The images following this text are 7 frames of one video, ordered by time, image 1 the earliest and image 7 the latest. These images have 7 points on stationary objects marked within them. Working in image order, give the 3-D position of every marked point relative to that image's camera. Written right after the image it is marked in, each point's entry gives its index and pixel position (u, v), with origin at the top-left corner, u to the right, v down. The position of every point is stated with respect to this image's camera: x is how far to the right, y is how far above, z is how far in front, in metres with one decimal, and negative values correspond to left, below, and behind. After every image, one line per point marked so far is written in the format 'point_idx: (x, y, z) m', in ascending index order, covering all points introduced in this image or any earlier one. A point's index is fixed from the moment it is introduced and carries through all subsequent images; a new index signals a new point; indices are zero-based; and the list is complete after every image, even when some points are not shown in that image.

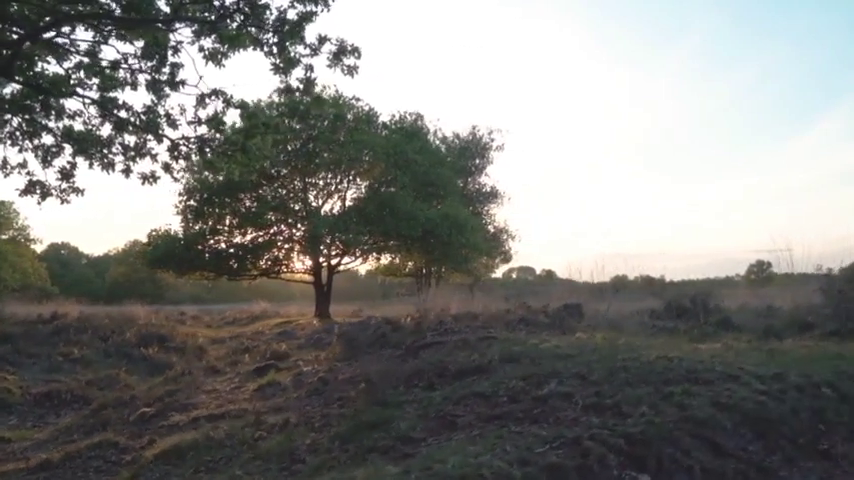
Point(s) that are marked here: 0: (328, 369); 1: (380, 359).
0: (-1.6, -2.1, +15.1) m
1: (-0.7, -1.8, +13.9) m
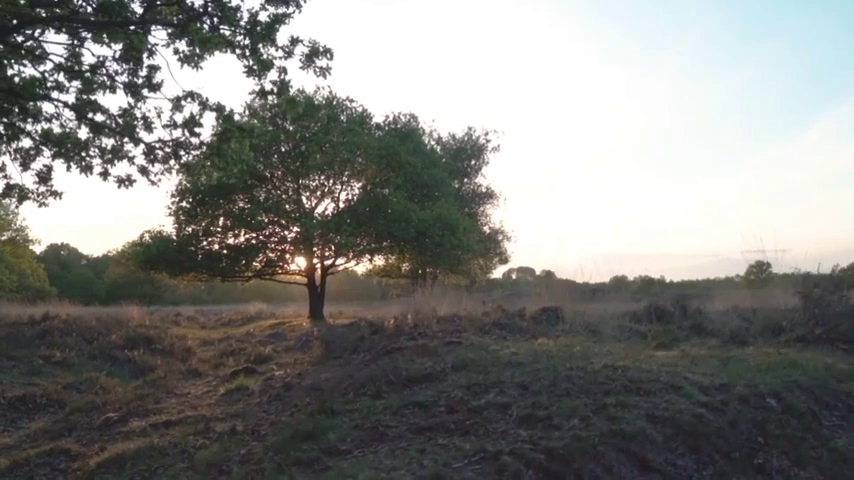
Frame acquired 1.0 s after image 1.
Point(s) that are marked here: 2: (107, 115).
0: (-2.1, -2.2, +15.0) m
1: (-1.2, -1.8, +13.7) m
2: (-5.5, +2.2, +16.3) m
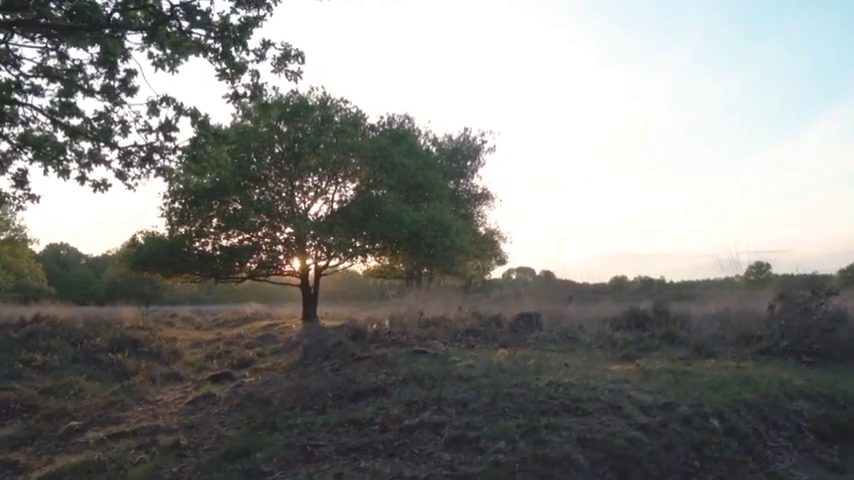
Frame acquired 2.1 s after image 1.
0: (-2.6, -2.3, +14.8) m
1: (-1.6, -1.9, +13.5) m
2: (-5.9, +2.1, +16.2) m
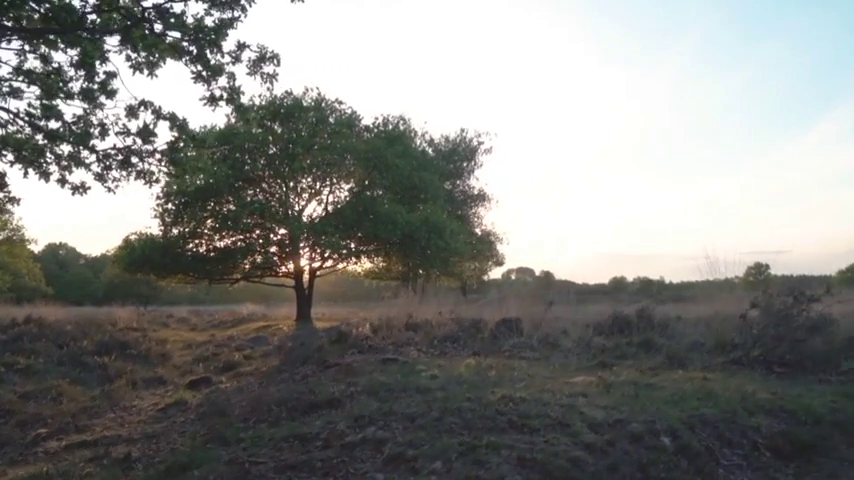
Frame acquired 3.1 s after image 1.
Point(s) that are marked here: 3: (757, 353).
0: (-3.0, -2.3, +14.6) m
1: (-2.0, -2.0, +13.4) m
2: (-6.3, +2.0, +16.0) m
3: (+4.8, -1.6, +13.3) m
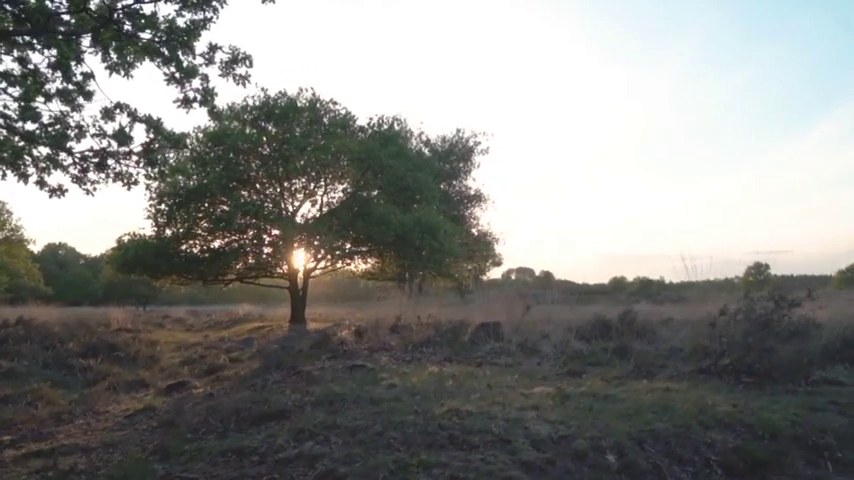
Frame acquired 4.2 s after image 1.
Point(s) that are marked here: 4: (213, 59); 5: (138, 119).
0: (-3.4, -2.4, +14.4) m
1: (-2.5, -2.1, +13.1) m
2: (-6.7, +2.0, +15.8) m
3: (+4.4, -1.7, +13.1) m
4: (-3.5, +3.0, +15.3) m
5: (-4.9, +2.0, +15.6) m
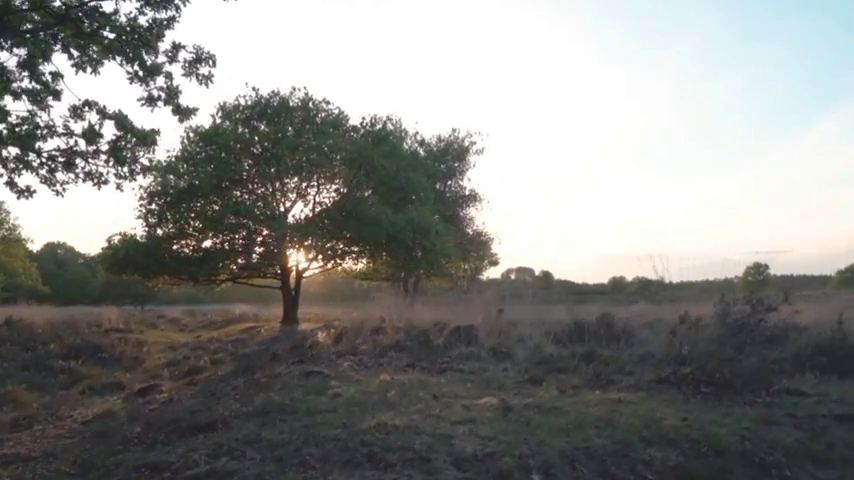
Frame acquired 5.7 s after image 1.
0: (-3.9, -2.4, +14.1) m
1: (-3.0, -2.1, +12.8) m
2: (-7.3, +1.9, +15.4) m
3: (+3.9, -1.7, +12.8) m
4: (-4.0, +3.0, +14.9) m
5: (-5.4, +2.0, +15.3) m
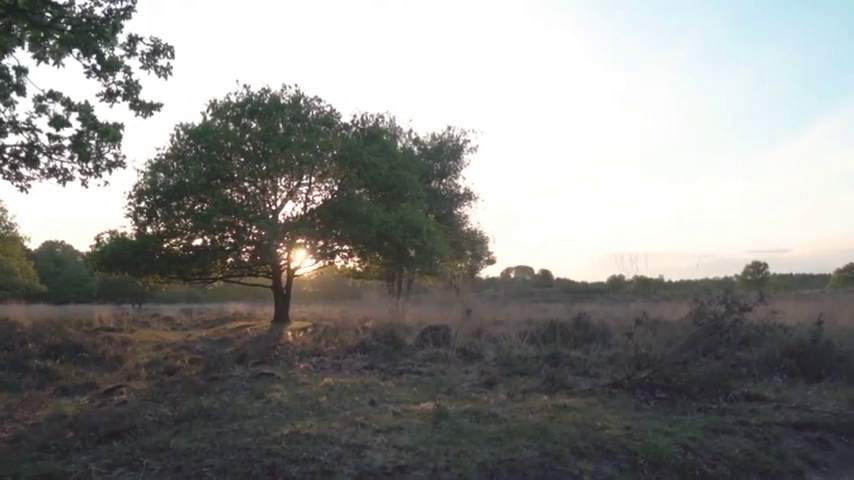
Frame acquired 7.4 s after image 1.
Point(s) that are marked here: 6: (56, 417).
0: (-4.5, -2.4, +13.6) m
1: (-3.5, -2.1, +12.4) m
2: (-7.8, +2.0, +15.0) m
3: (+3.3, -1.7, +12.3) m
4: (-4.6, +3.0, +14.5) m
5: (-5.9, +2.0, +14.8) m
6: (-5.4, -2.6, +13.5) m
